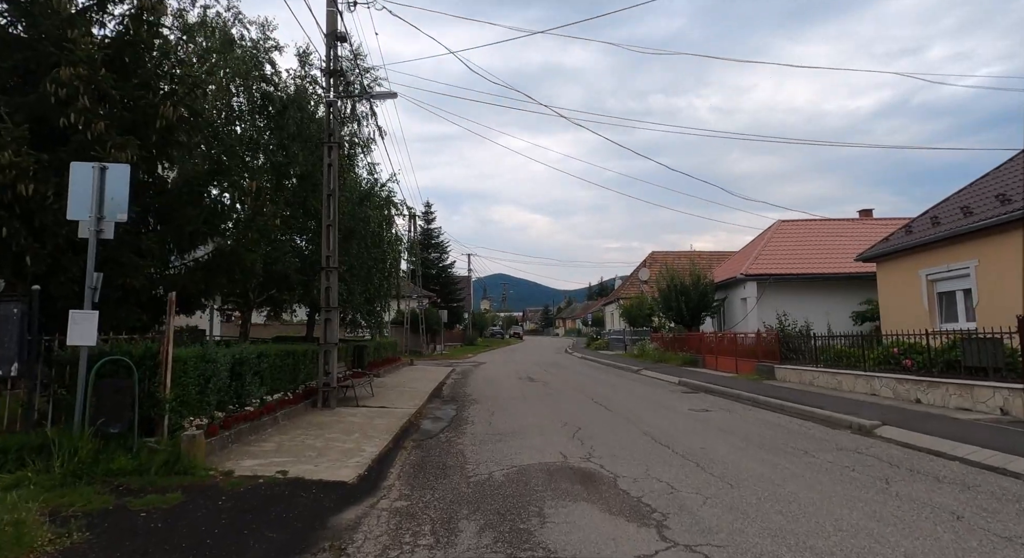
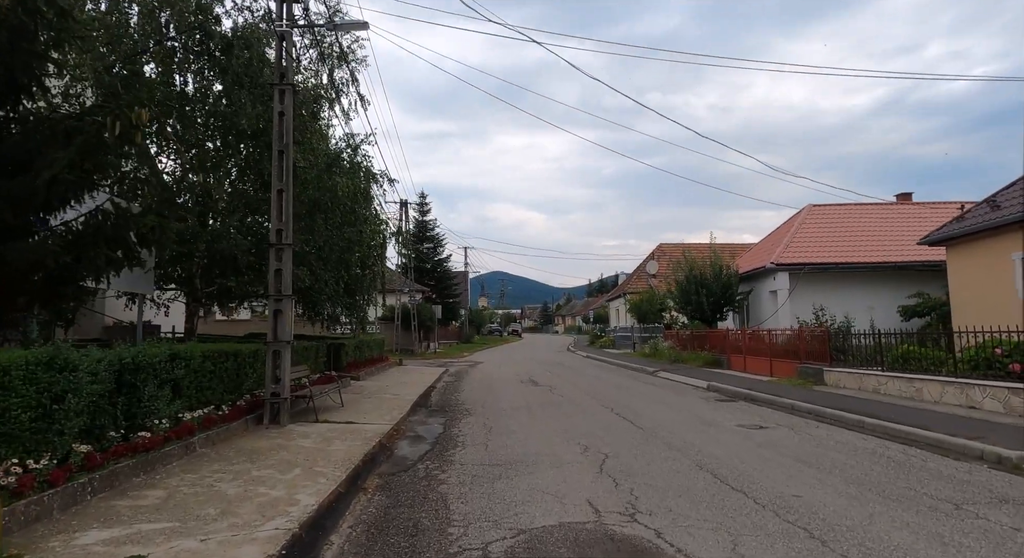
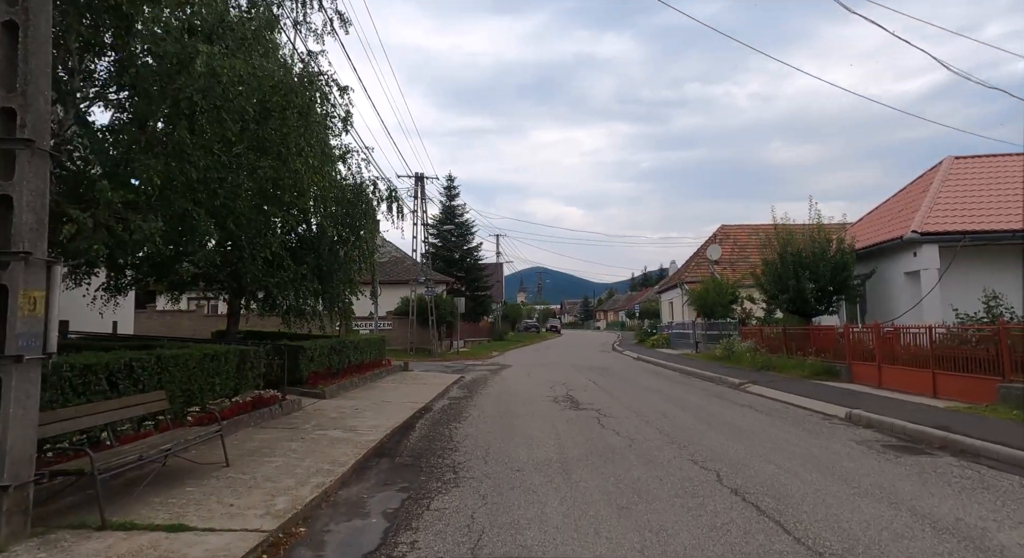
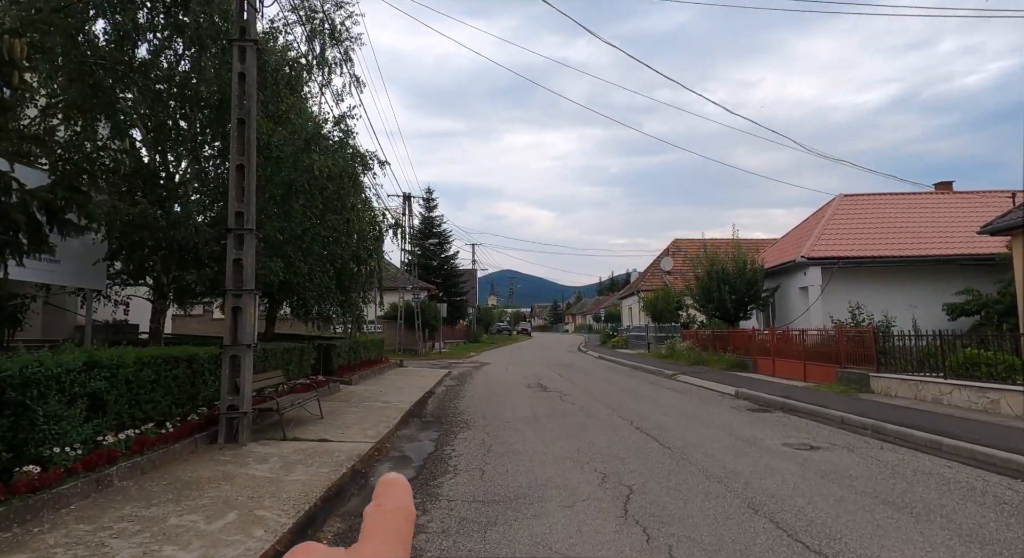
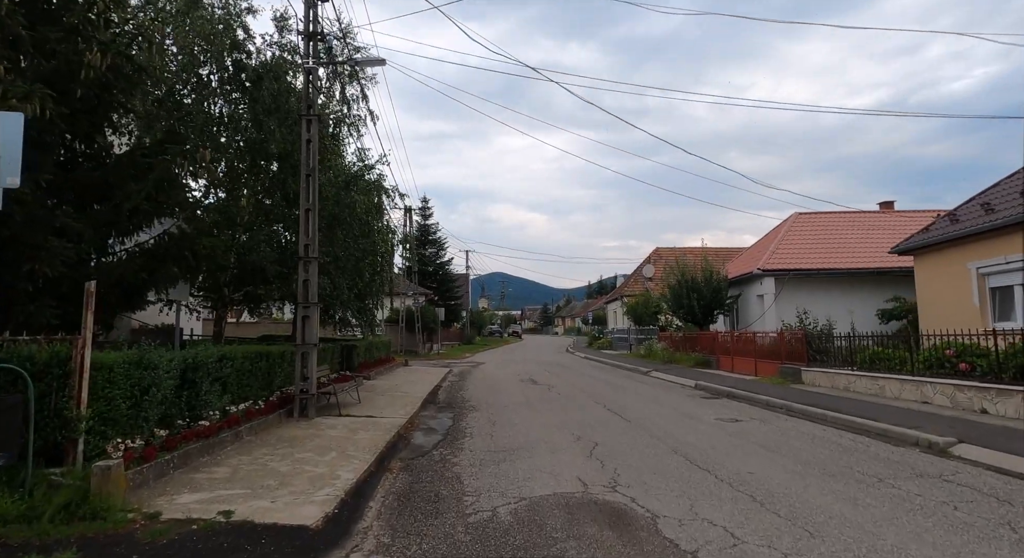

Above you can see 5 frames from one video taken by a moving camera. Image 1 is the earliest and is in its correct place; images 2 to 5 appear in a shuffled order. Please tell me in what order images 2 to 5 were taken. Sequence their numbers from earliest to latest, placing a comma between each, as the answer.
5, 2, 4, 3
